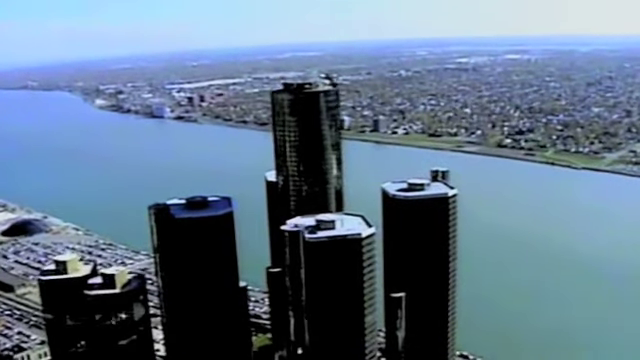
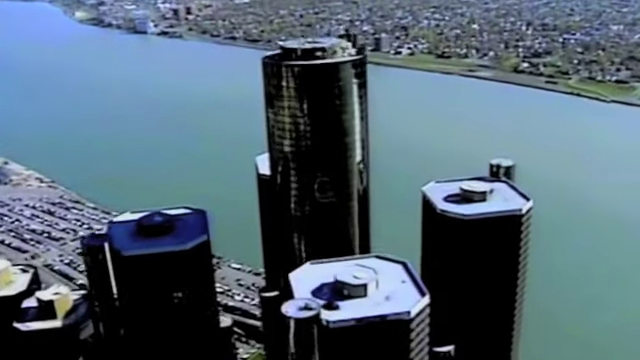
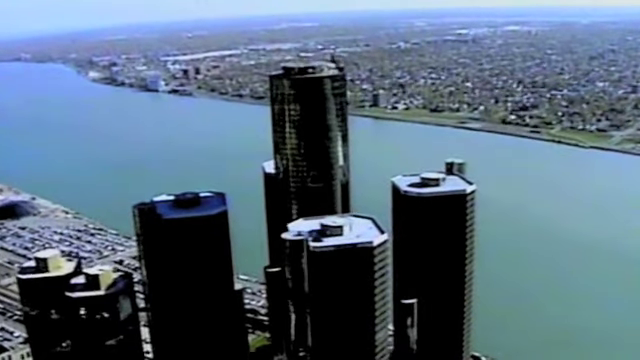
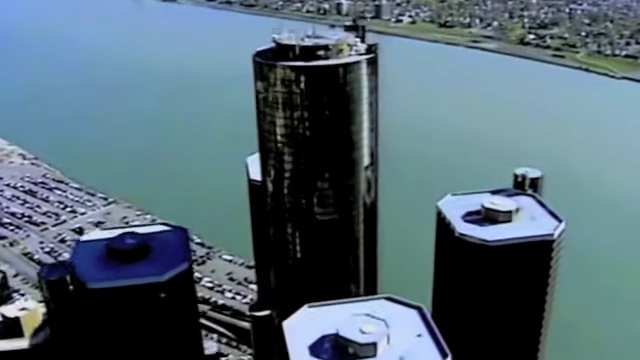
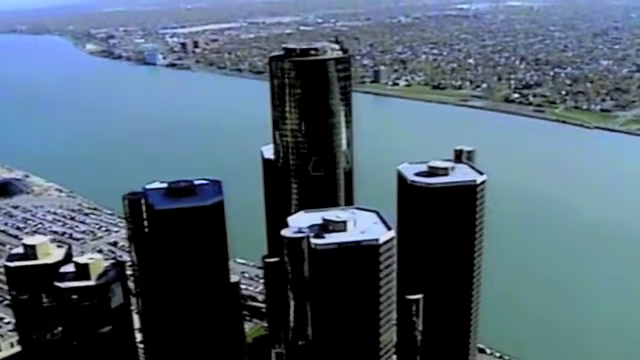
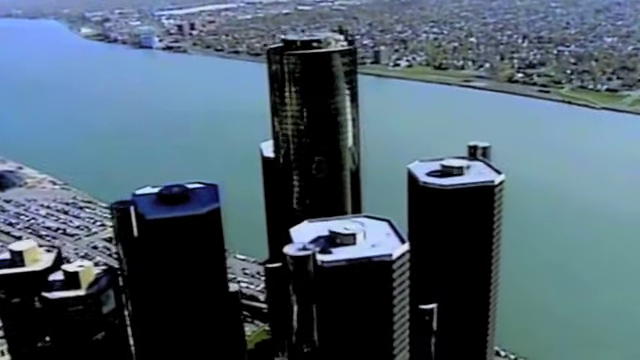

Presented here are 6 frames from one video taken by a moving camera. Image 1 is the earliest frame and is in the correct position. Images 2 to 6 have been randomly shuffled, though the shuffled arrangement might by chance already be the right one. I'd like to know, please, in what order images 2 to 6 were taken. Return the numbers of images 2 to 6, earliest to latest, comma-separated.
3, 5, 6, 2, 4
